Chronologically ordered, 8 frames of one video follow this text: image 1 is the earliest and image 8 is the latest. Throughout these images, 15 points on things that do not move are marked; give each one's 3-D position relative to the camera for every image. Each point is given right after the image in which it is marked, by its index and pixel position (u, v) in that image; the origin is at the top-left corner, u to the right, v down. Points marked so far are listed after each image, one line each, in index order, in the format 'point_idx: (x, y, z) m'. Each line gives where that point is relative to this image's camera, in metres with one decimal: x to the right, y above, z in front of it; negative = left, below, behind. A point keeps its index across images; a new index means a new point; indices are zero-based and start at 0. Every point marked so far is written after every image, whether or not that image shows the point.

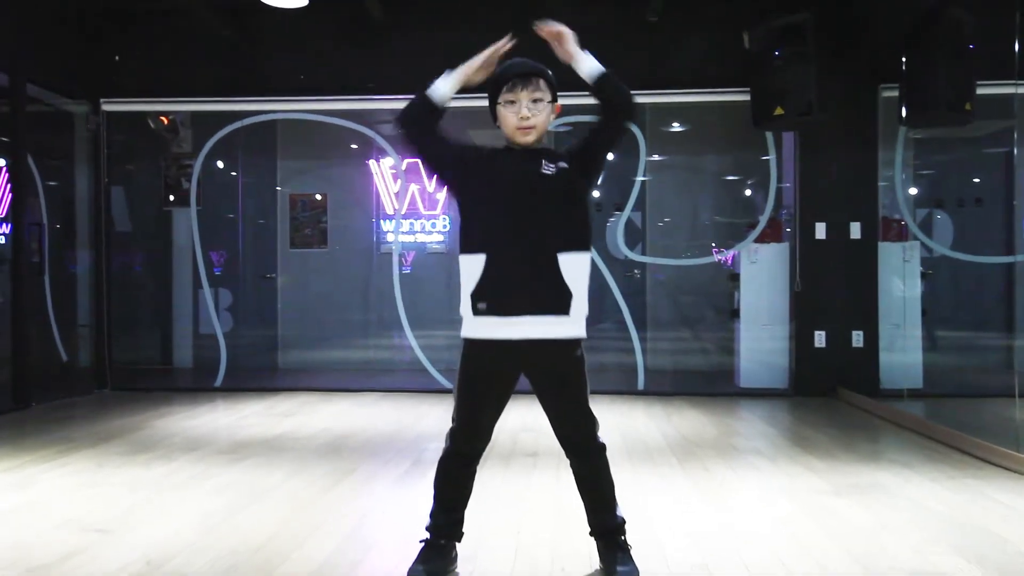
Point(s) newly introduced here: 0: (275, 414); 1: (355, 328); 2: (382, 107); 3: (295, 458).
0: (-1.3, -0.7, +4.4) m
1: (-1.1, -0.2, +5.9) m
2: (-0.9, +1.2, +5.5) m
3: (-0.9, -0.7, +3.3) m
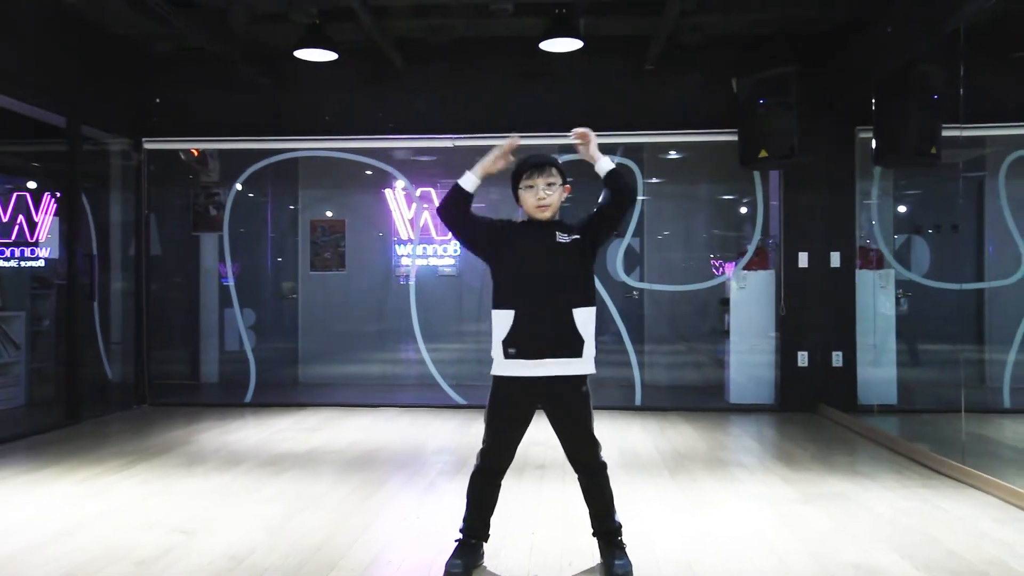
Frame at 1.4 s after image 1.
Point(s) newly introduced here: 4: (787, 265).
0: (-1.2, -0.8, +4.9) m
1: (-1.1, -0.4, +6.4) m
2: (-0.8, +1.0, +6.0) m
3: (-0.8, -0.8, +3.7) m
4: (+1.9, +0.2, +5.6) m
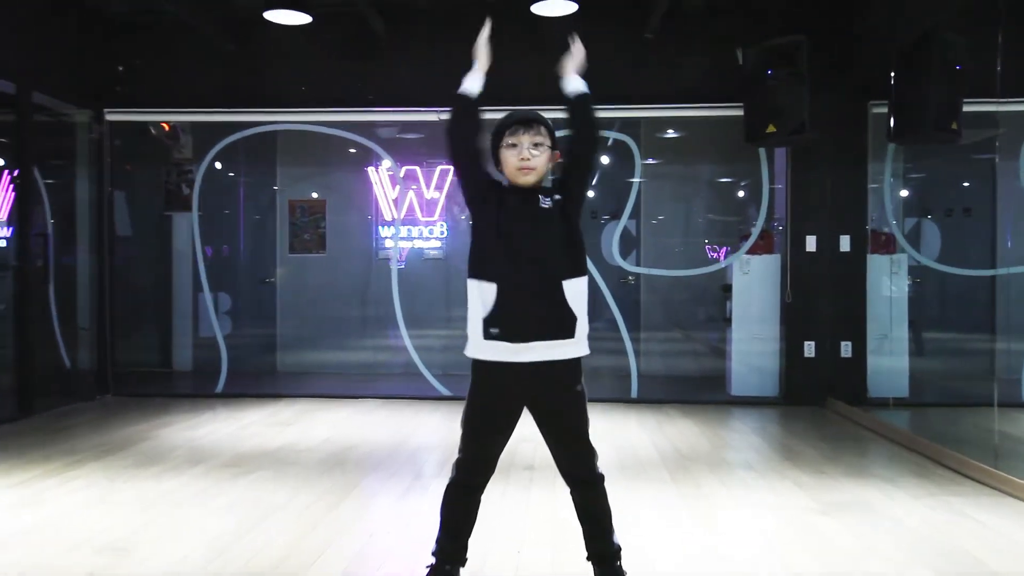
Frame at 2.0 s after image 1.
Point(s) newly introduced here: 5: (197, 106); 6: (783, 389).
0: (-1.3, -0.7, +4.5) m
1: (-1.1, -0.3, +6.0) m
2: (-0.9, +1.1, +5.6) m
3: (-0.9, -0.8, +3.4) m
4: (+1.8, +0.2, +5.3) m
5: (-2.1, +1.2, +5.6) m
6: (+1.8, -0.7, +5.4) m
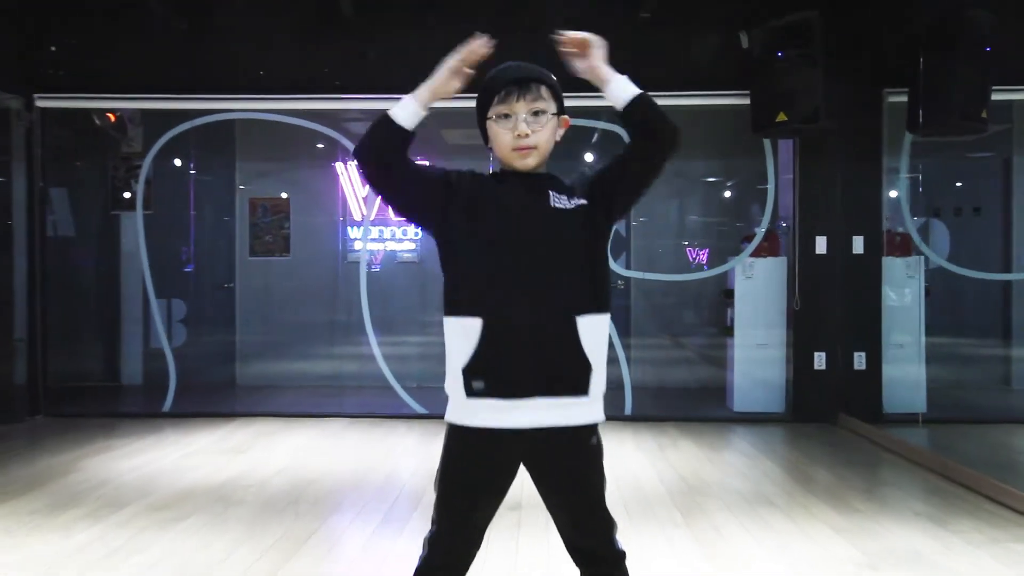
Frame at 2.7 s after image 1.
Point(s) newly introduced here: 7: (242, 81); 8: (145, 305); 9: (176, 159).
0: (-1.4, -0.8, +4.0) m
1: (-1.3, -0.3, +5.5) m
2: (-1.0, +1.1, +5.1) m
3: (-0.9, -0.8, +2.9) m
4: (+1.7, +0.2, +4.8) m
5: (-2.3, +1.2, +5.0) m
6: (+1.6, -0.7, +4.9) m
7: (-1.6, +1.2, +5.0) m
8: (-2.4, -0.1, +5.5) m
9: (-2.2, +0.9, +5.4) m
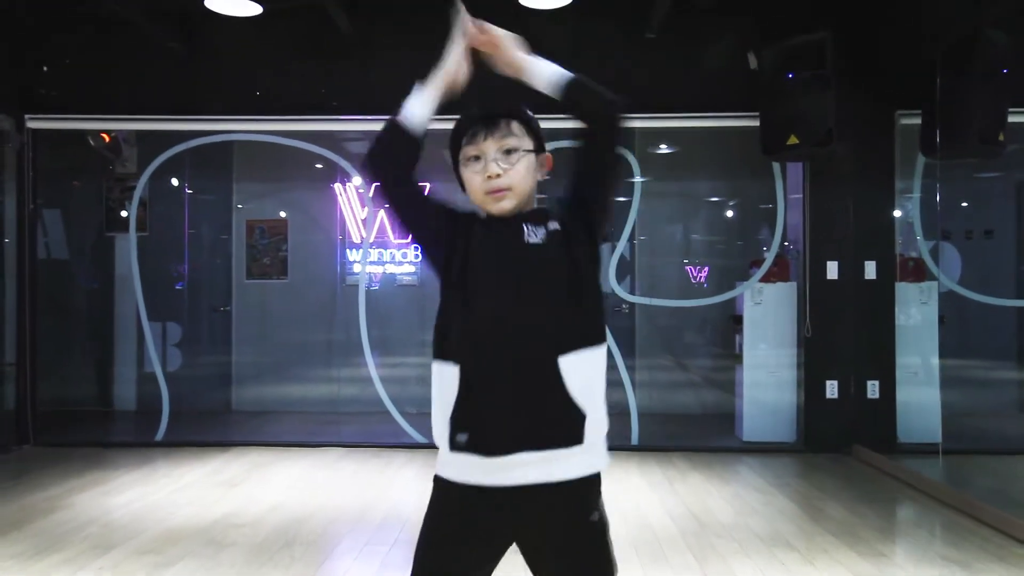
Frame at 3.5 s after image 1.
0: (-1.4, -0.9, +3.8) m
1: (-1.3, -0.5, +5.3) m
2: (-1.0, +1.0, +5.0) m
3: (-0.9, -0.9, +2.7) m
4: (+1.7, +0.1, +4.7) m
5: (-2.2, +1.0, +4.9) m
6: (+1.7, -0.8, +4.8) m
7: (-1.6, +1.1, +4.9) m
8: (-2.4, -0.3, +5.3) m
9: (-2.2, +0.7, +5.3) m
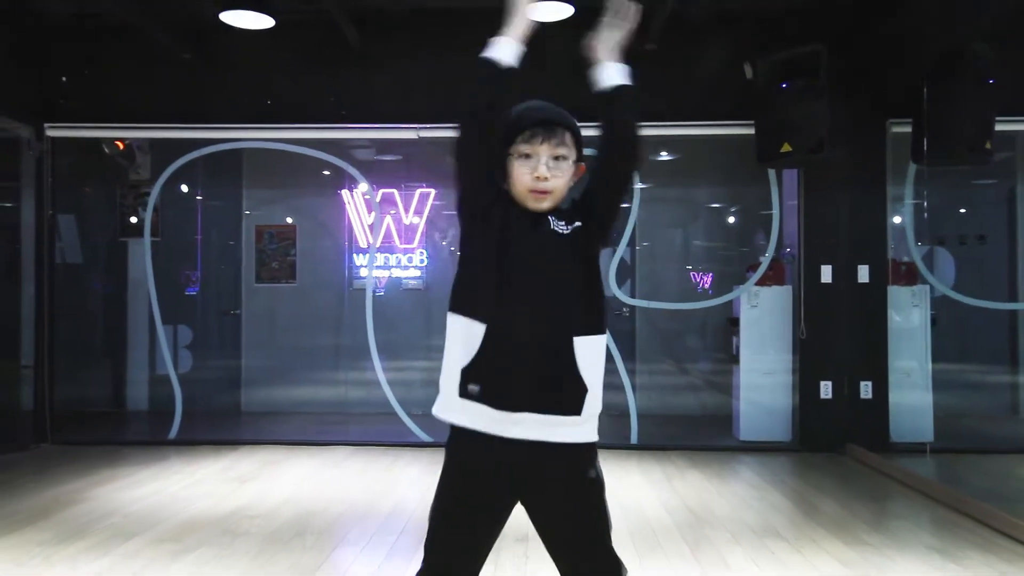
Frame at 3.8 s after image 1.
0: (-1.3, -0.9, +4.0) m
1: (-1.2, -0.5, +5.5) m
2: (-1.0, +0.9, +5.1) m
3: (-0.9, -0.9, +2.9) m
4: (+1.7, +0.1, +4.8) m
5: (-2.2, +1.0, +5.1) m
6: (+1.7, -0.9, +4.9) m
7: (-1.6, +1.1, +5.0) m
8: (-2.4, -0.3, +5.5) m
9: (-2.2, +0.7, +5.4) m
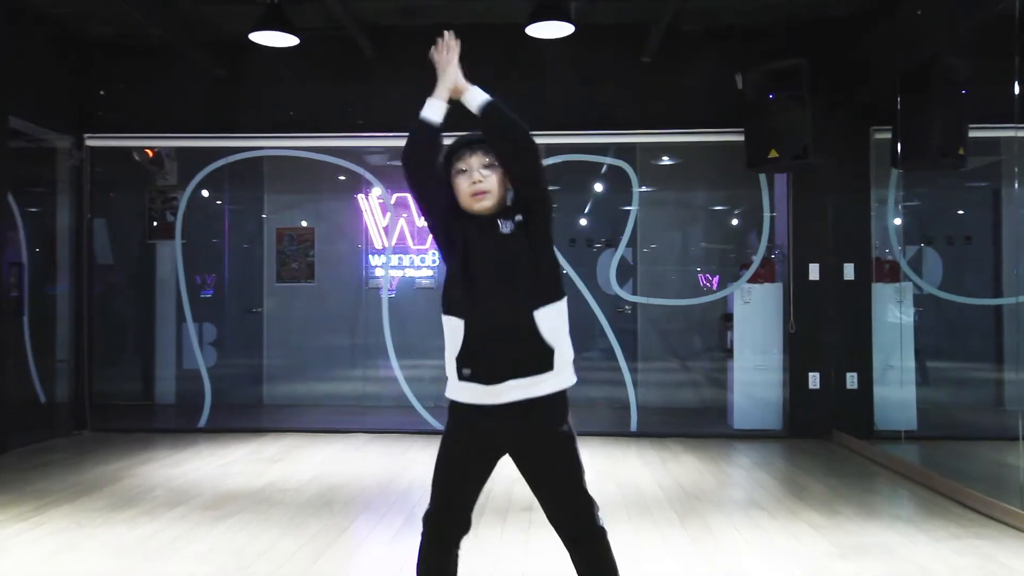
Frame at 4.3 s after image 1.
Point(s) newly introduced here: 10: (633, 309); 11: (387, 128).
0: (-1.3, -0.9, +4.3) m
1: (-1.2, -0.5, +5.8) m
2: (-0.9, +1.0, +5.5) m
3: (-0.9, -0.9, +3.2) m
4: (+1.8, +0.1, +5.1) m
5: (-2.2, +1.0, +5.4) m
6: (+1.7, -0.8, +5.2) m
7: (-1.6, +1.1, +5.4) m
8: (-2.3, -0.3, +5.8) m
9: (-2.1, +0.7, +5.8) m
10: (+0.8, -0.1, +5.4) m
11: (-0.8, +1.0, +5.3) m
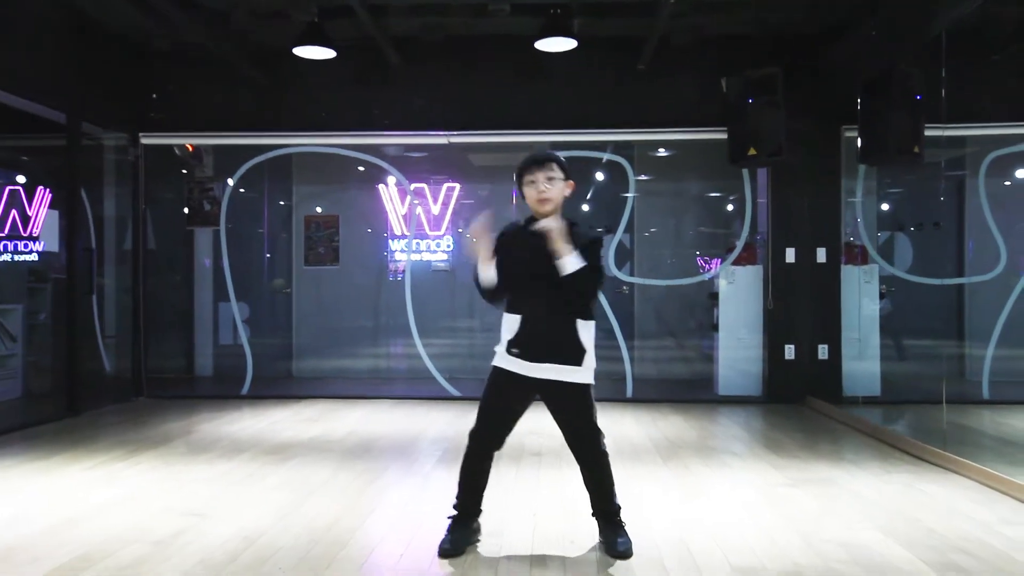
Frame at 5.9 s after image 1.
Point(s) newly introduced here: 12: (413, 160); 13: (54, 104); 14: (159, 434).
0: (-1.3, -0.8, +4.9) m
1: (-1.1, -0.4, +6.4) m
2: (-0.9, +1.1, +6.1) m
3: (-0.8, -0.8, +3.8) m
4: (+1.8, +0.2, +5.7) m
5: (-2.1, +1.2, +6.0) m
6: (+1.8, -0.7, +5.8) m
7: (-1.5, +1.2, +6.0) m
8: (-2.3, -0.1, +6.5) m
9: (-2.1, +0.8, +6.4) m
10: (+0.8, 0.0, +6.0) m
11: (-0.7, +1.1, +5.9) m
12: (-0.7, +0.9, +6.2) m
13: (-2.8, +1.1, +5.0) m
14: (-1.9, -0.8, +4.5) m
